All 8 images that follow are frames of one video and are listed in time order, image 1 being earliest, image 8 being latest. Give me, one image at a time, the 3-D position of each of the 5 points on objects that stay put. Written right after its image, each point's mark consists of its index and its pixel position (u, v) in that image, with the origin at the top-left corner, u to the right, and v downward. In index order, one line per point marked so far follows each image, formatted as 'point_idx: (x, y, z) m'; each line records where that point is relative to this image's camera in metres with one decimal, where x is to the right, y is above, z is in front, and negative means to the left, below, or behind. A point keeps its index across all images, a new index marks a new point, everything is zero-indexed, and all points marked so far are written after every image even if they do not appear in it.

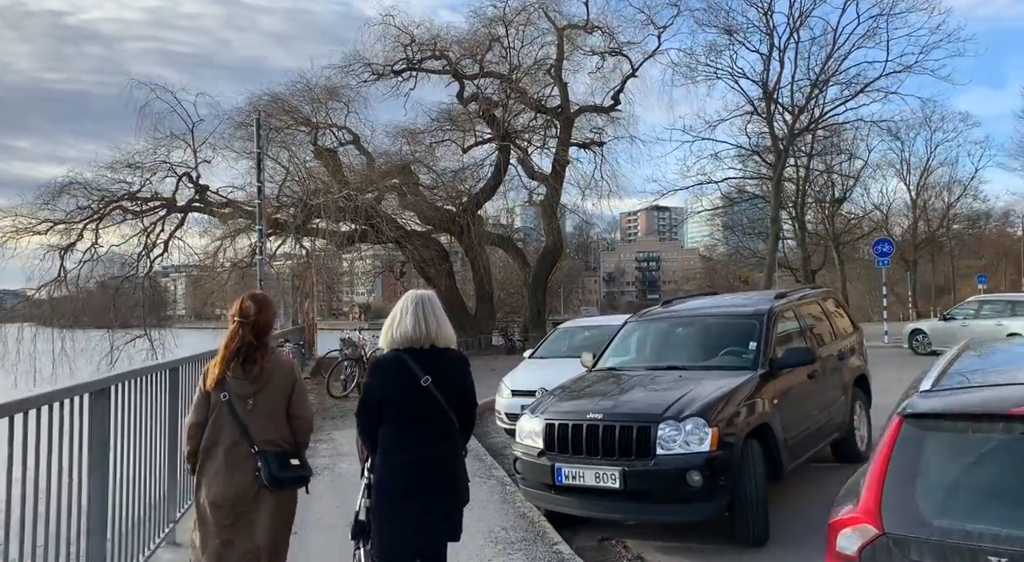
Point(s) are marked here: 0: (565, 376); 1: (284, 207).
0: (+0.7, -1.1, +9.0) m
1: (-6.1, +2.0, +19.7) m
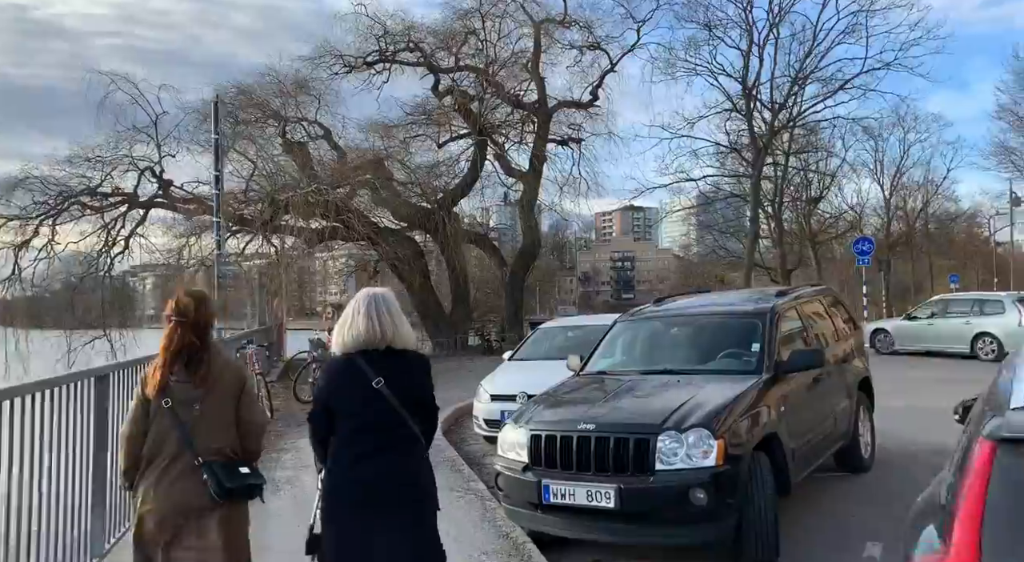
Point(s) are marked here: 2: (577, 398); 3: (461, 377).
0: (+0.4, -1.1, +8.5) m
1: (-6.7, +2.0, +19.0) m
2: (+0.5, -0.9, +5.5) m
3: (-1.1, -2.0, +15.9) m
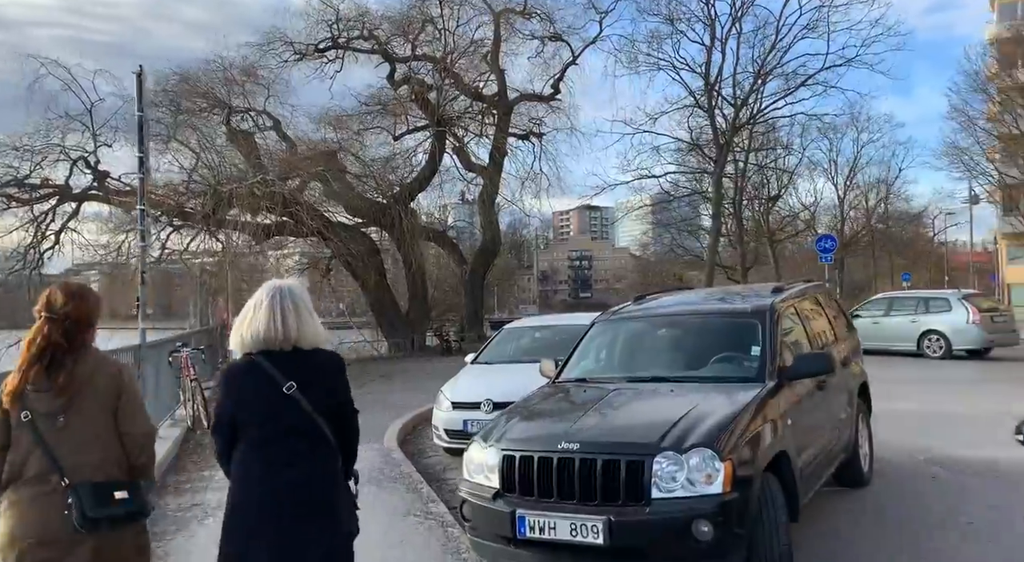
0: (0.0, -1.1, +7.7) m
1: (-7.6, +2.0, +17.8) m
2: (+0.3, -0.8, +4.8) m
3: (-1.9, -2.0, +15.1) m
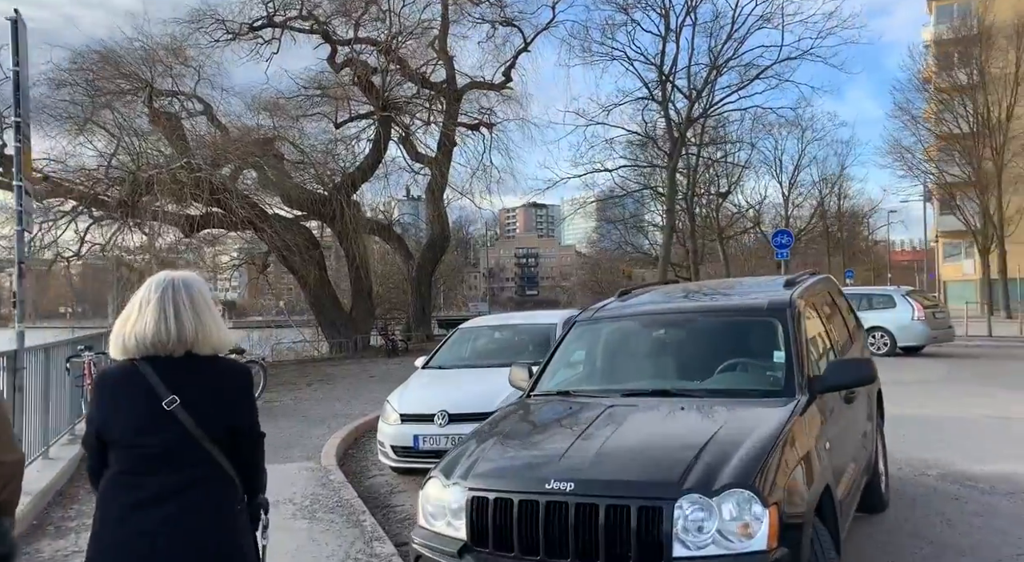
0: (-0.3, -1.0, +6.7) m
1: (-8.7, +2.1, +16.2) m
2: (+0.1, -0.8, +3.8) m
3: (-2.8, -1.9, +13.9) m
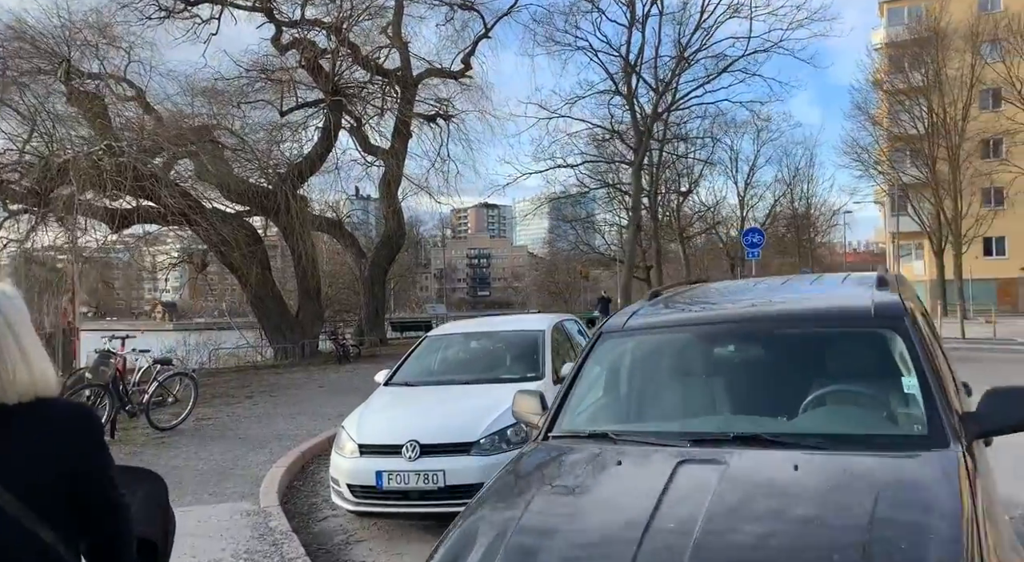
0: (-0.5, -1.0, +5.5) m
1: (-9.4, +2.1, +14.4) m
2: (+0.2, -0.7, +2.6) m
3: (-3.4, -1.9, +12.5) m
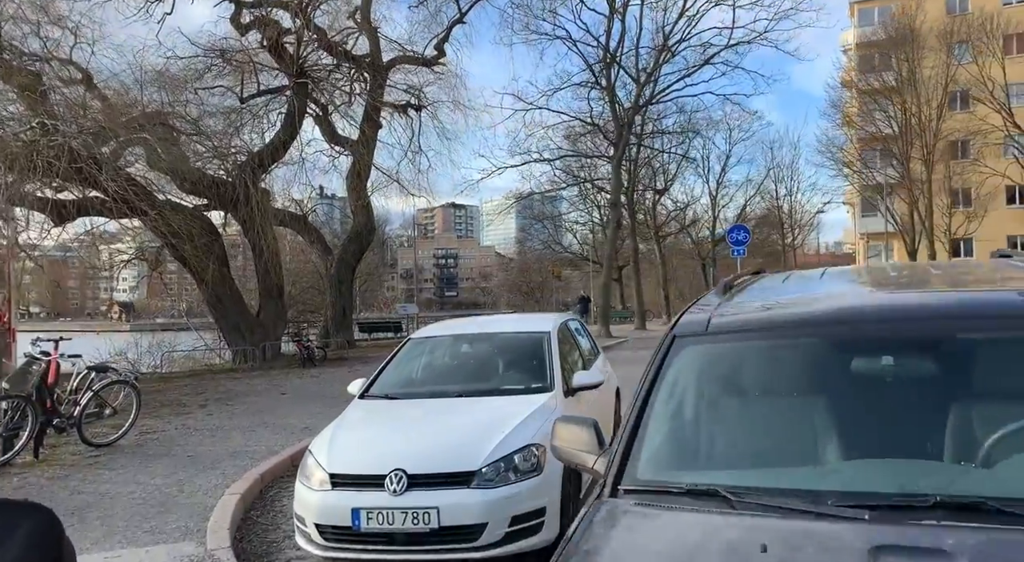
0: (-0.4, -0.9, +4.5) m
1: (-9.8, +2.2, +13.0) m
2: (+0.4, -0.7, +1.6) m
3: (-3.7, -1.8, +11.3) m
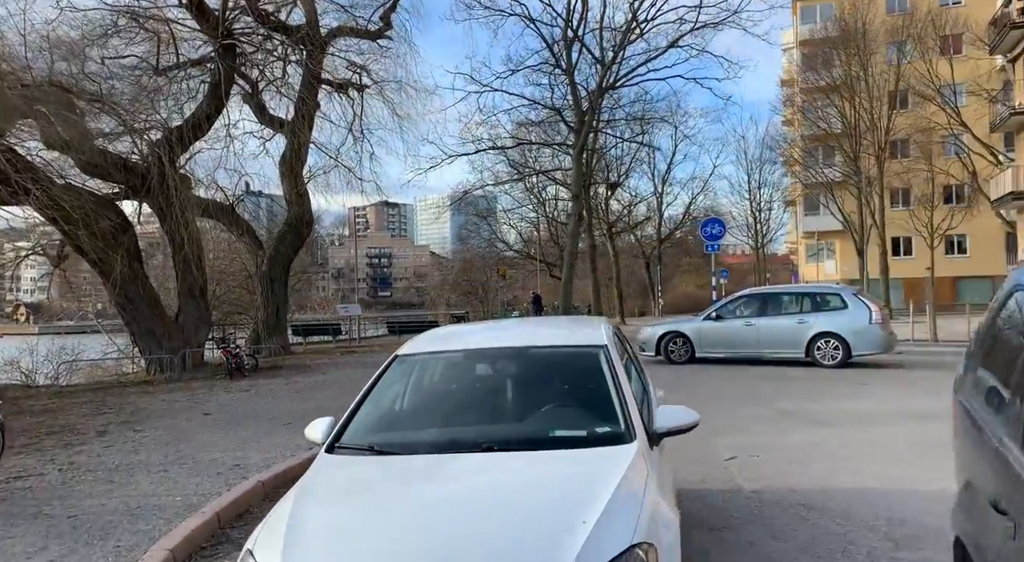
0: (-0.1, -0.9, +2.6) m
1: (-10.2, +2.2, +10.3) m
2: (+0.9, -0.6, -0.2) m
3: (-4.0, -1.8, +9.2) m
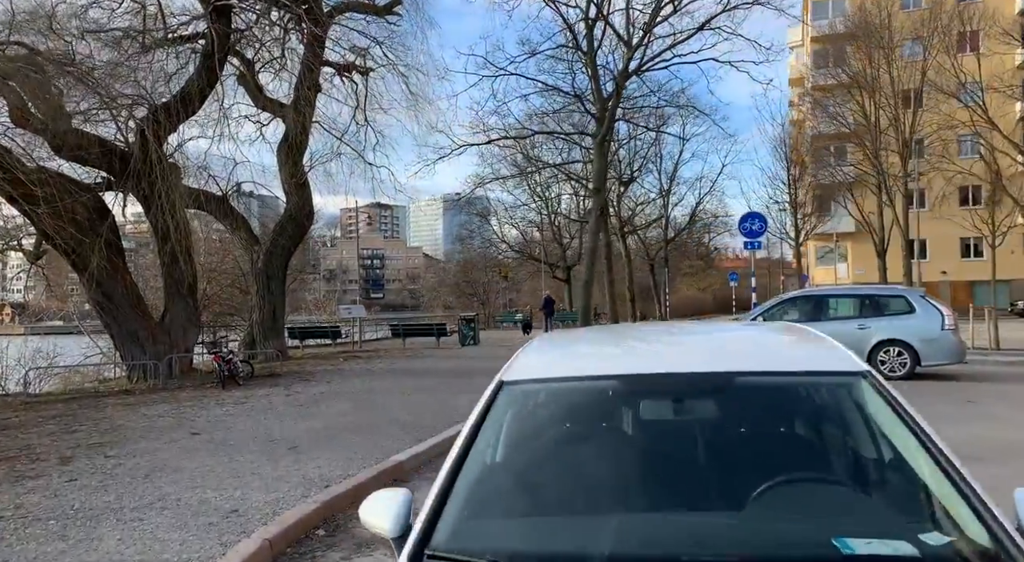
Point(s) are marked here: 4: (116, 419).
0: (+0.5, -0.8, +1.1) m
1: (-9.7, +2.3, +8.6) m
2: (+1.6, -0.6, -1.7) m
3: (-3.5, -1.7, +7.6) m
4: (-5.2, -1.8, +9.8) m
